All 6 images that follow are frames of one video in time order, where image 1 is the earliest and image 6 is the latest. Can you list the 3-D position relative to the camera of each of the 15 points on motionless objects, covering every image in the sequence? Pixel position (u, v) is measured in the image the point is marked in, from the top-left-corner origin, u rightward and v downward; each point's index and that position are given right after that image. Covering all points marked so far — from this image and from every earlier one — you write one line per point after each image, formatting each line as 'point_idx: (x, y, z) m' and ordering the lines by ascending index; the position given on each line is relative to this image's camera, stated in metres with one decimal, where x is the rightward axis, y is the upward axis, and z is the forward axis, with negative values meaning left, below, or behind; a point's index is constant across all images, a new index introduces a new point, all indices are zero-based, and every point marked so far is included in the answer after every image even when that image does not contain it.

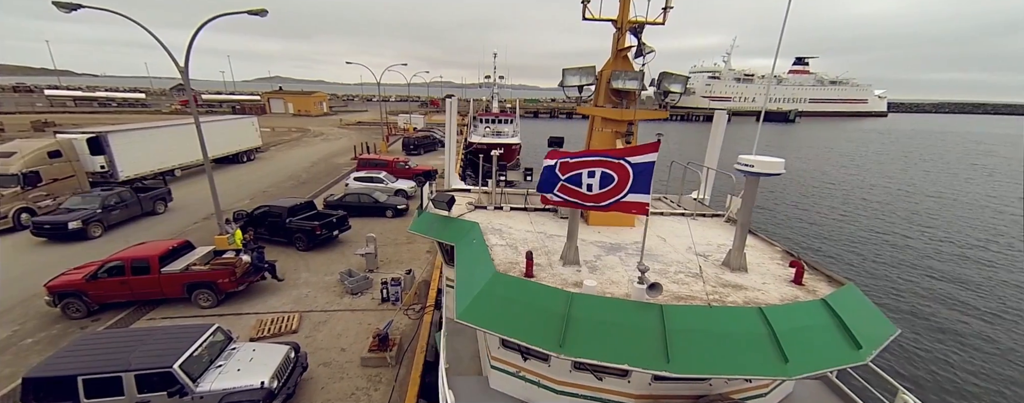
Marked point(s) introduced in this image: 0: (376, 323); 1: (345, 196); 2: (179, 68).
0: (-3.7, -3.3, +11.1) m
1: (-7.2, +0.3, +17.7) m
2: (-10.9, +4.4, +13.3) m
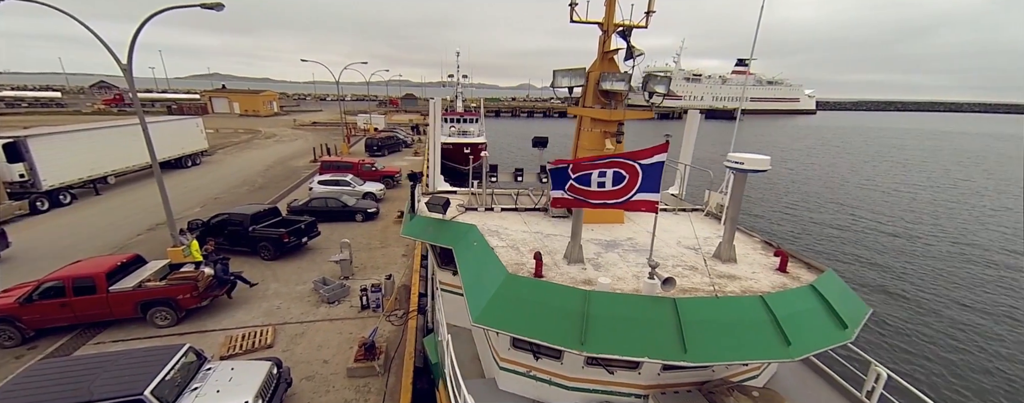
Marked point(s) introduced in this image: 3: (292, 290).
0: (-4.1, -3.4, +10.8) m
1: (-8.4, +0.1, +16.9) m
2: (-11.6, +4.0, +12.1) m
3: (-6.8, -2.7, +12.6) m
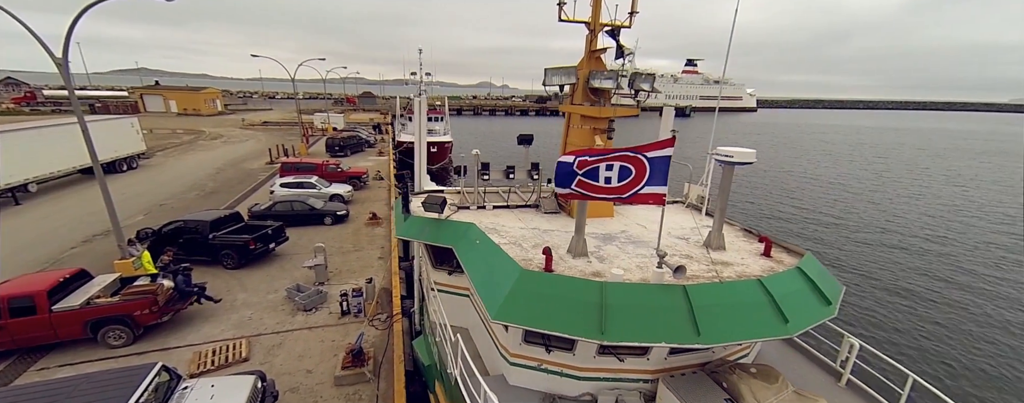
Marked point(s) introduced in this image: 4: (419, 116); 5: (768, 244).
0: (-4.4, -3.5, +10.4) m
1: (-9.4, -0.1, +16.1) m
2: (-12.2, +3.8, +10.9) m
3: (-7.3, -2.9, +12.0) m
4: (-2.1, +1.9, +9.2) m
5: (+4.0, -0.7, +6.3) m
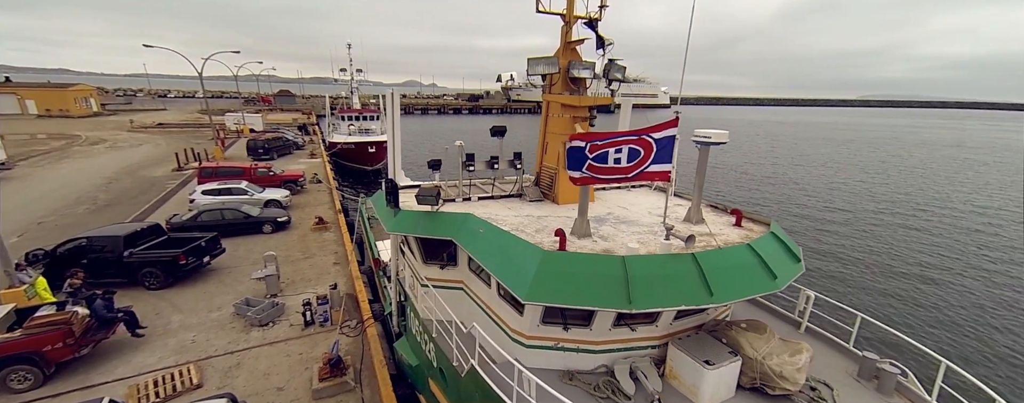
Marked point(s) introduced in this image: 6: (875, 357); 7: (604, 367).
0: (-4.8, -3.5, +9.6) m
1: (-10.9, -0.4, +14.2) m
2: (-13.0, +3.3, +8.6) m
3: (-8.0, -3.1, +10.6) m
4: (-2.6, +2.0, +8.8) m
5: (+4.0, -0.2, +7.1) m
6: (+5.5, -2.3, +6.1) m
7: (+1.4, -2.5, +6.2) m
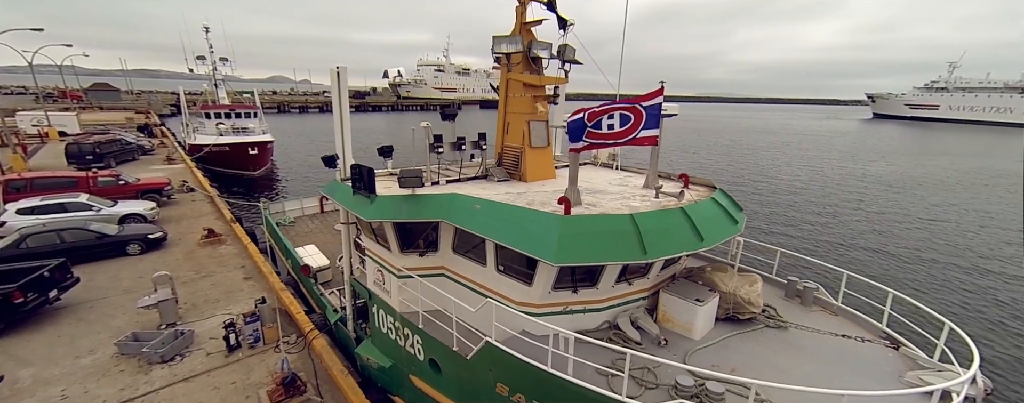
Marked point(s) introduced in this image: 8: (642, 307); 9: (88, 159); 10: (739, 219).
0: (-5.3, -3.5, +8.1) m
1: (-12.7, -0.9, +10.6) m
2: (-13.3, +2.8, +4.7) m
3: (-8.7, -3.3, +8.1) m
4: (-3.4, +2.2, +7.9) m
5: (+3.6, +0.5, +8.3) m
6: (+5.4, -1.5, +7.8) m
7: (+1.5, -2.0, +6.6) m
8: (+2.2, -1.8, +6.9) m
9: (-18.6, +1.8, +17.7) m
10: (+4.1, -0.4, +7.3) m
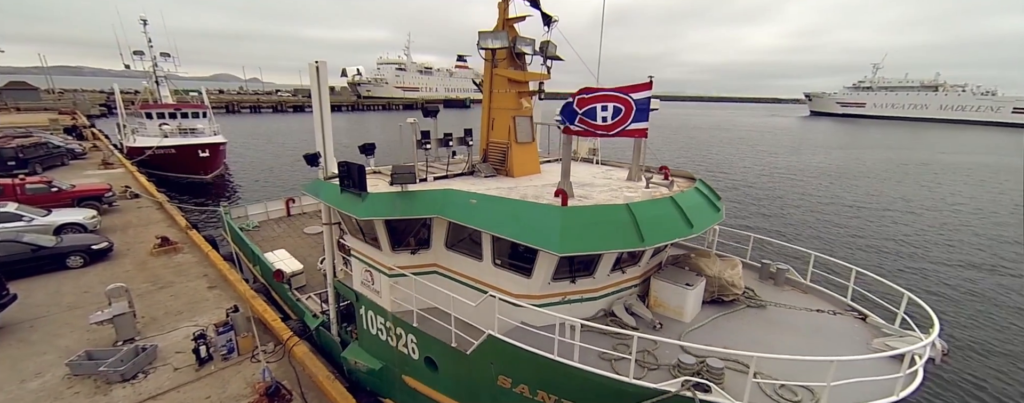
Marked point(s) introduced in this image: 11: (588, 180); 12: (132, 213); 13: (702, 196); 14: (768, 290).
0: (-5.4, -3.5, +7.6) m
1: (-13.1, -1.2, +9.4) m
2: (-13.2, +2.5, +3.4) m
3: (-8.8, -3.4, +7.2) m
4: (-3.6, +2.2, +7.6) m
5: (+3.3, +0.7, +8.6) m
6: (+5.3, -1.3, +8.3) m
7: (+1.5, -1.8, +6.8) m
8: (+2.1, -1.6, +7.2) m
9: (-19.7, +1.4, +15.8) m
10: (+3.9, -0.2, +7.7) m
11: (+1.6, +0.4, +8.6) m
12: (-13.4, -0.4, +14.3) m
13: (+3.4, +0.1, +7.4) m
14: (+5.0, -1.7, +8.0) m
